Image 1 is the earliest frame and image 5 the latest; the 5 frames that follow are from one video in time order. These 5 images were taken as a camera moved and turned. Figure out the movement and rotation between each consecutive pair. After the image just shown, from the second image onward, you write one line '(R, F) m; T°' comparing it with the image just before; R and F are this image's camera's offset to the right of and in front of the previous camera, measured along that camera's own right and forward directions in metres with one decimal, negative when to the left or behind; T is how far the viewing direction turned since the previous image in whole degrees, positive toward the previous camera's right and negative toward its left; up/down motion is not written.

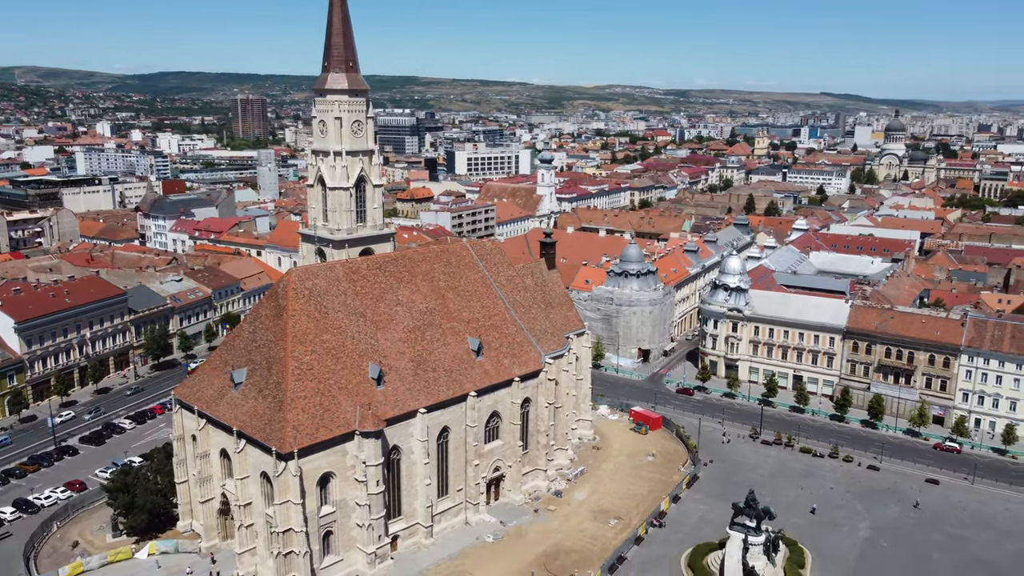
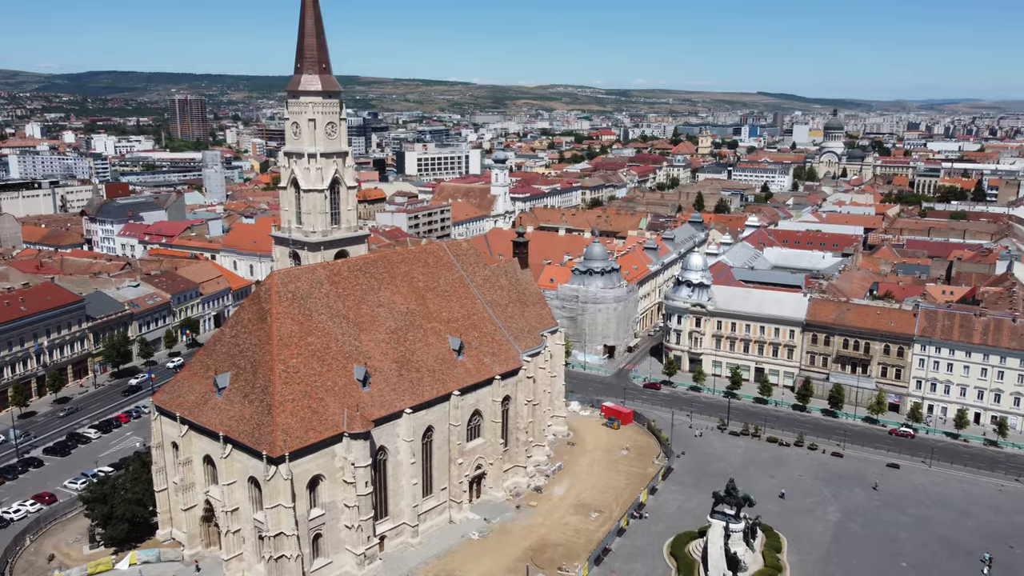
(-1.9, -0.5) m; +4°
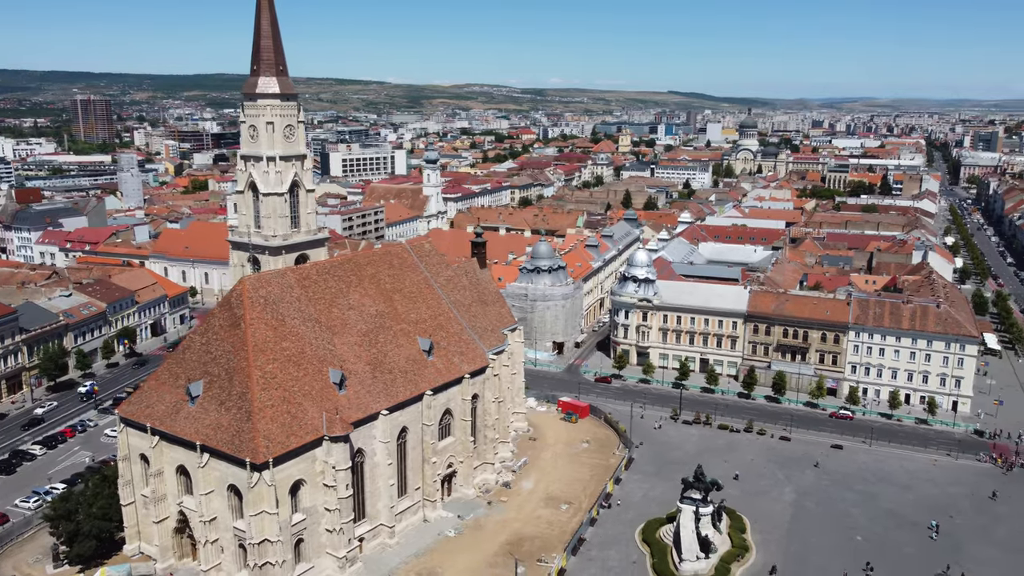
(-2.7, -0.7) m; +6°
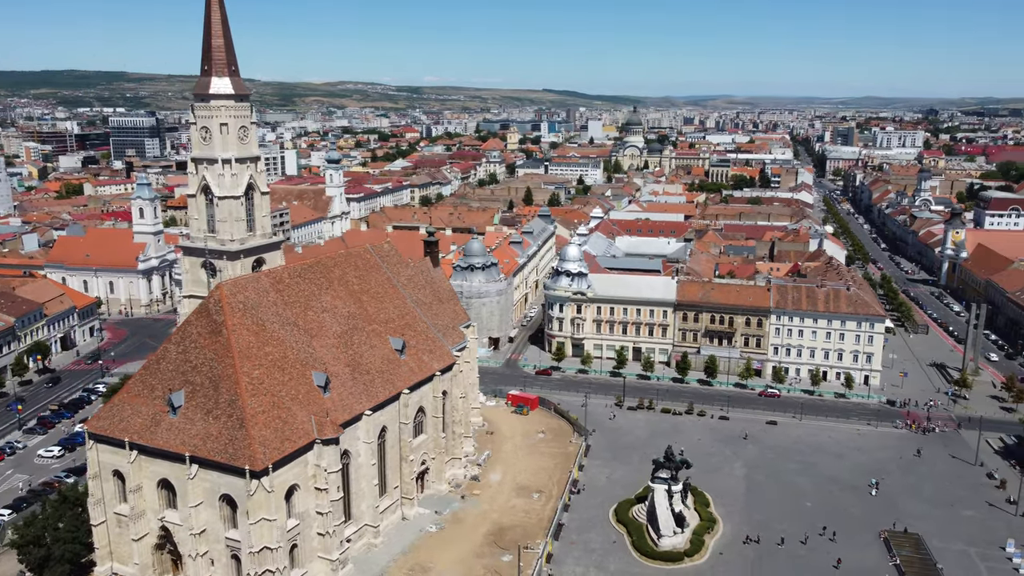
(-5.1, -0.8) m; +8°
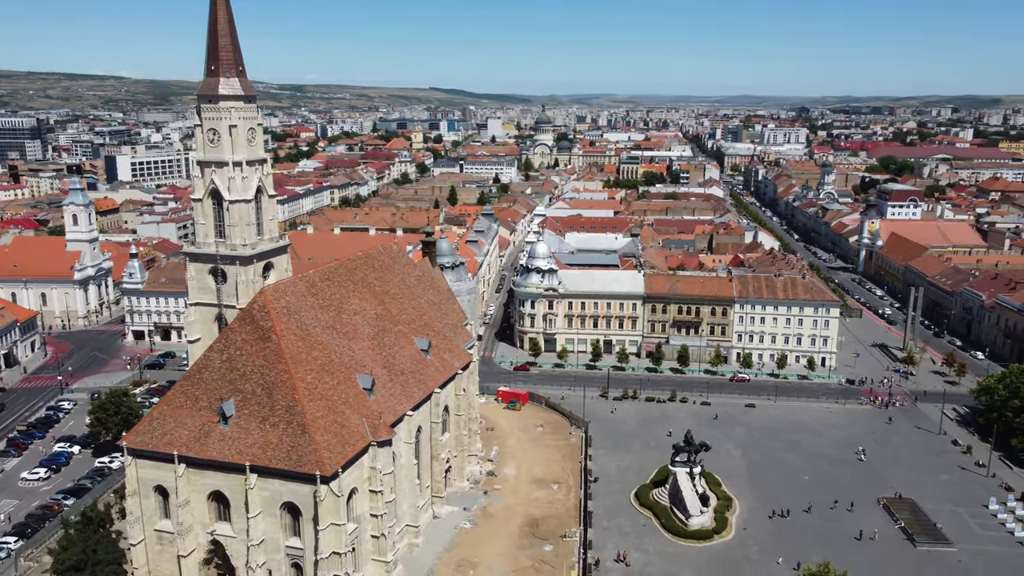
(-7.6, -0.7) m; +7°
